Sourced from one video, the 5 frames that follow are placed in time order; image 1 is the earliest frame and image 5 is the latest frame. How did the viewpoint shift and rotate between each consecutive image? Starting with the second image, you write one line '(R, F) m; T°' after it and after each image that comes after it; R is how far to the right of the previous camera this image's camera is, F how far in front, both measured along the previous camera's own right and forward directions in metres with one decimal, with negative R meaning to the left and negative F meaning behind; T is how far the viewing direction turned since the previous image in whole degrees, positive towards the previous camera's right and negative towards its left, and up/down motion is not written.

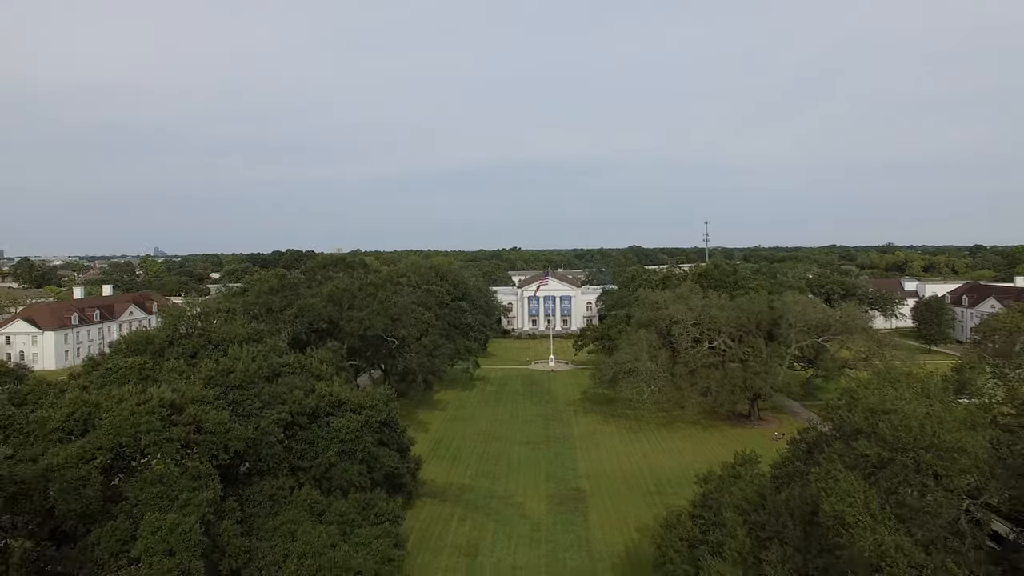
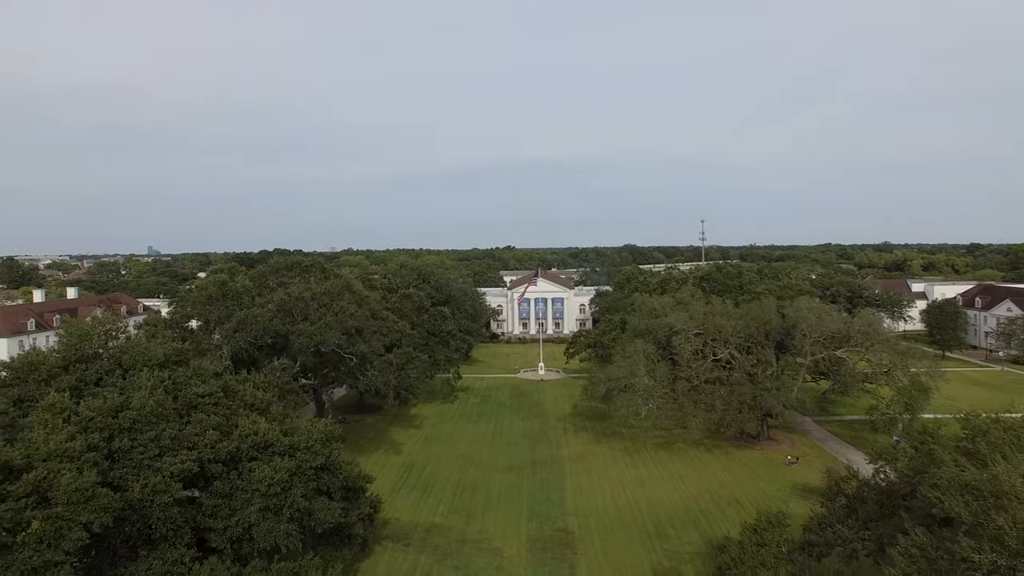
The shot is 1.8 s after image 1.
(+0.8, +4.0) m; 0°
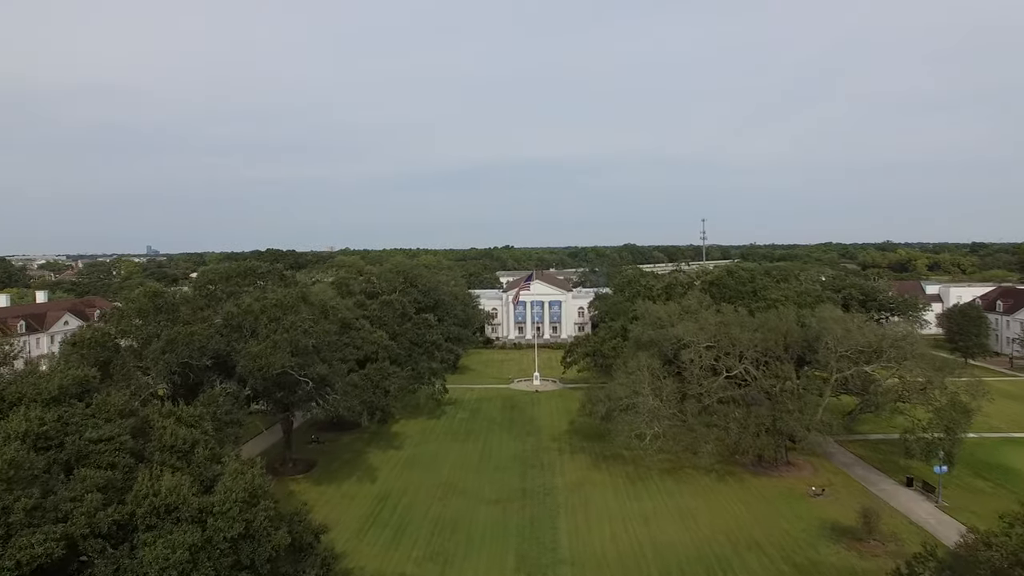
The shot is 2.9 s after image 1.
(+0.6, +3.8) m; 0°
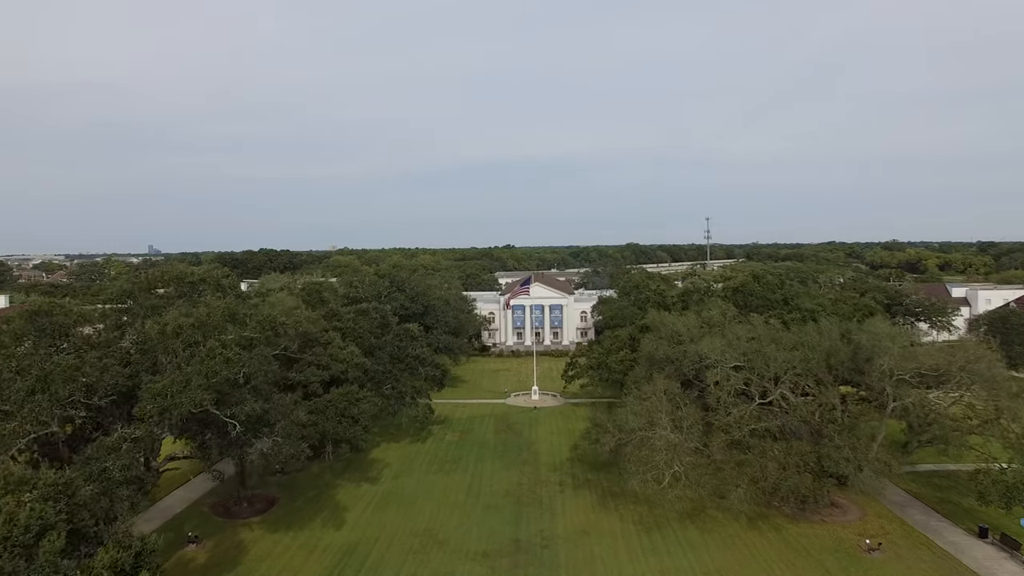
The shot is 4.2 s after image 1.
(+0.4, +4.9) m; 0°
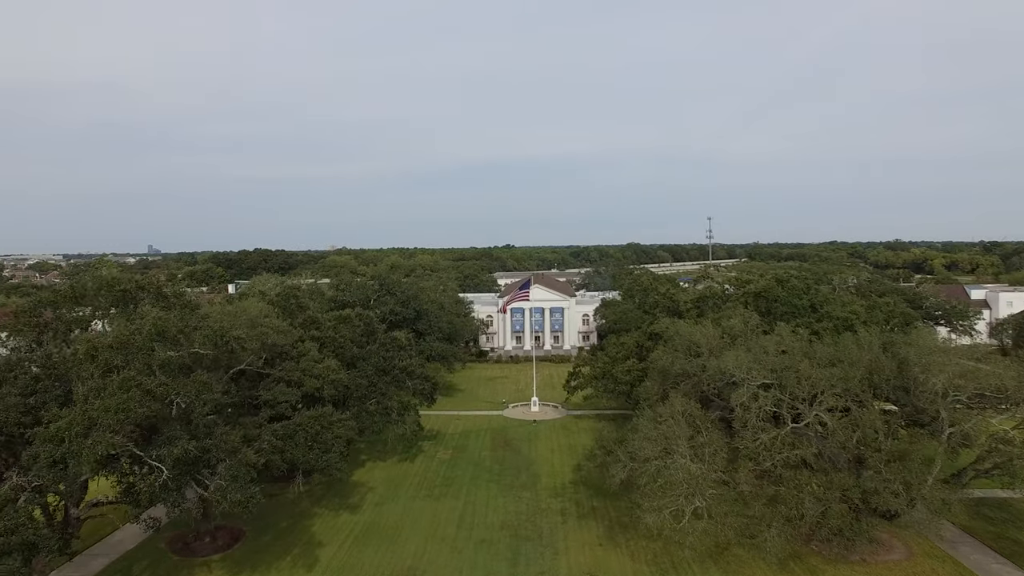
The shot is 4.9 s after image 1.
(+0.2, +3.3) m; 0°
